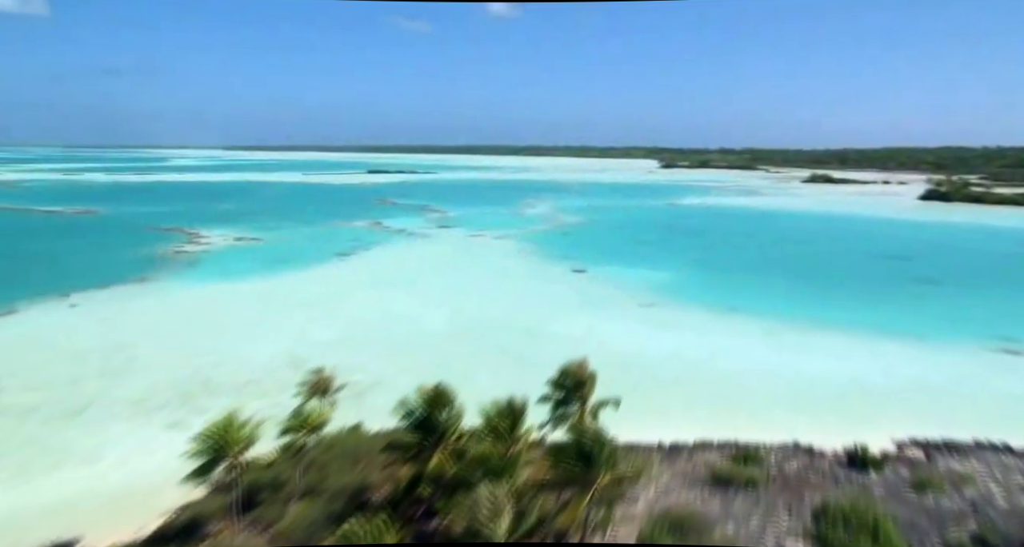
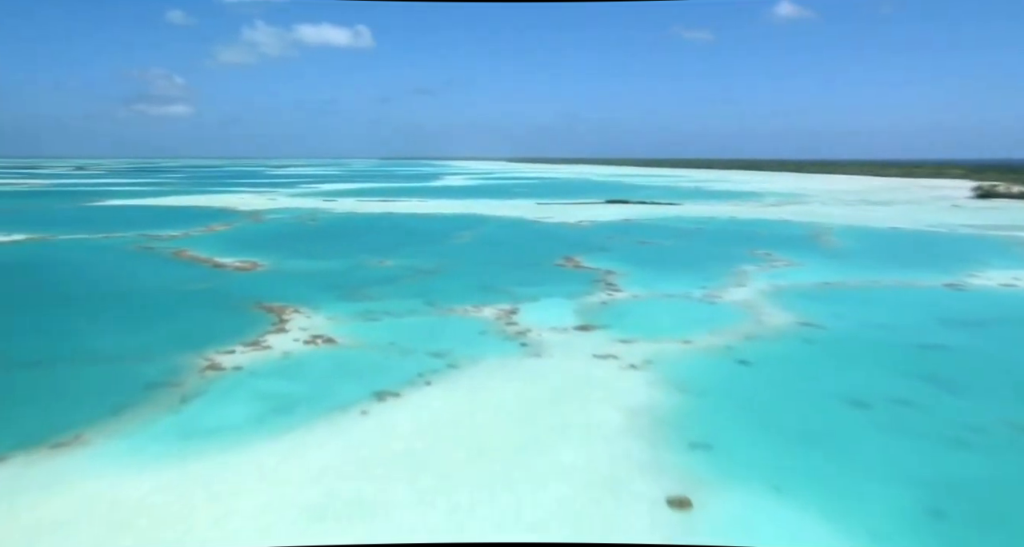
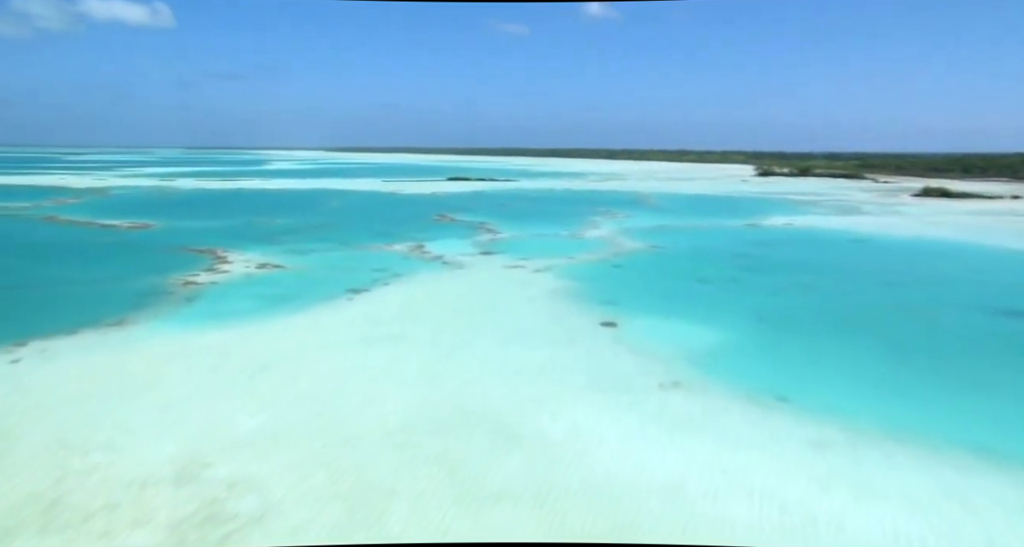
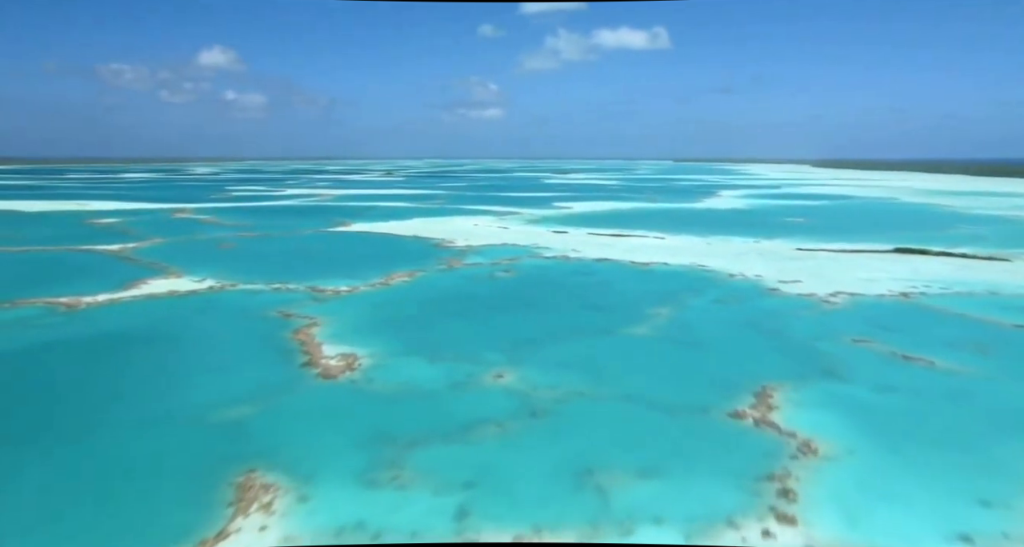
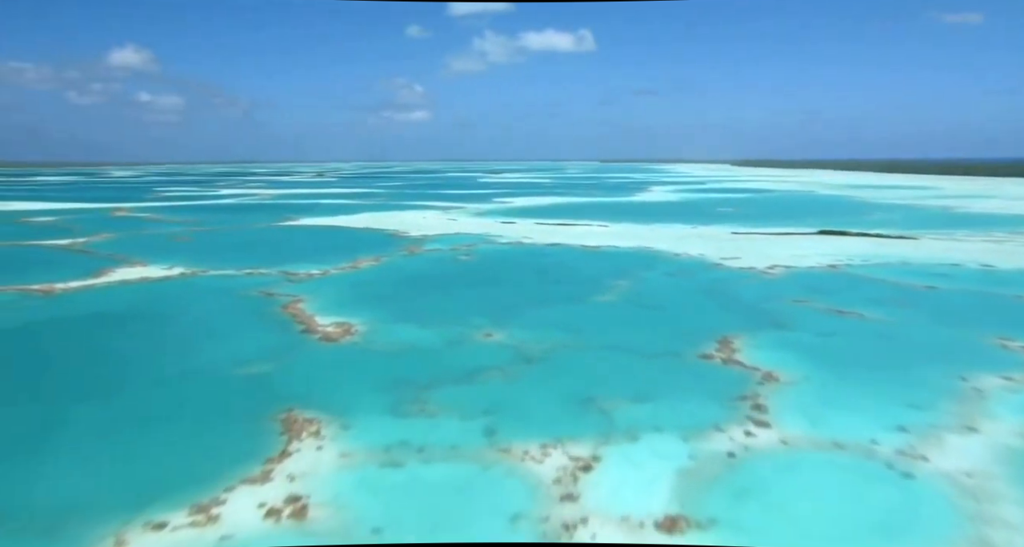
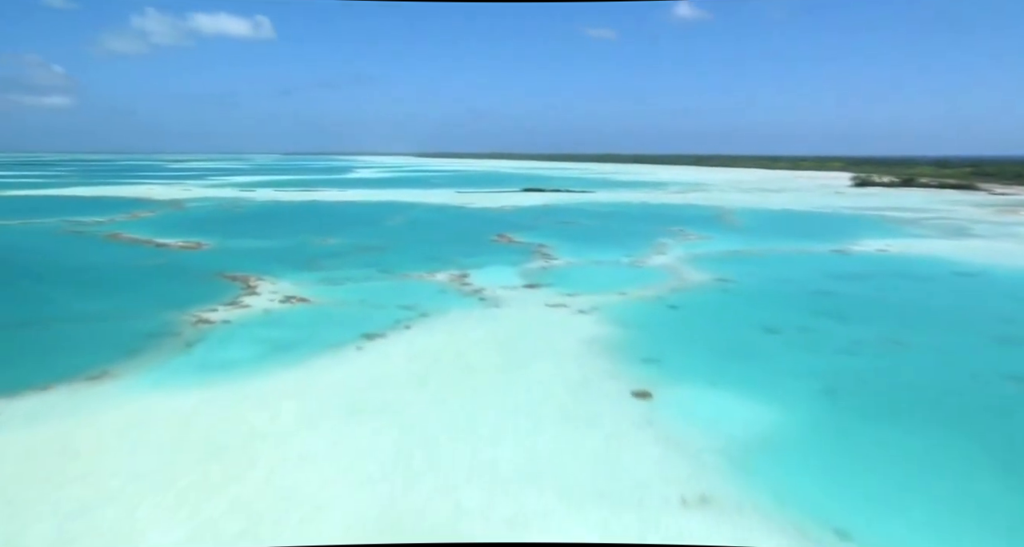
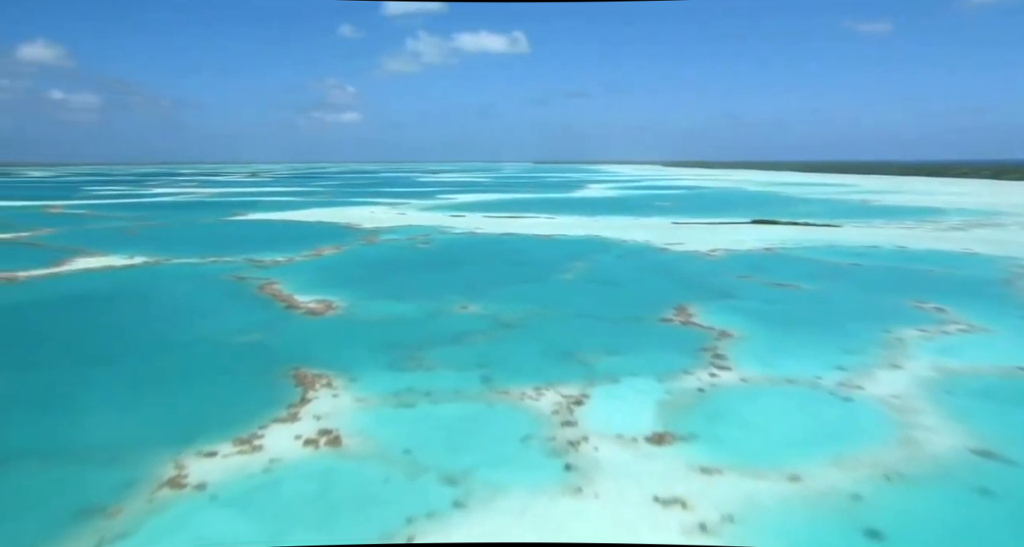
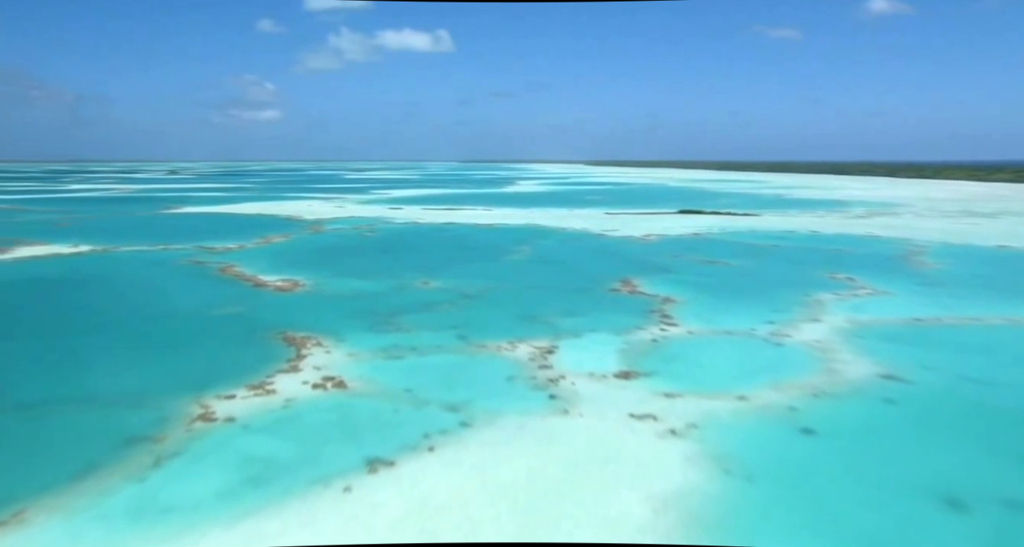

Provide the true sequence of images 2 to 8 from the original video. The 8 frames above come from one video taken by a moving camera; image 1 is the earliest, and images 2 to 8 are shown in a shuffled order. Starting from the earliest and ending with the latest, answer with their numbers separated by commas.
3, 6, 2, 8, 7, 5, 4
